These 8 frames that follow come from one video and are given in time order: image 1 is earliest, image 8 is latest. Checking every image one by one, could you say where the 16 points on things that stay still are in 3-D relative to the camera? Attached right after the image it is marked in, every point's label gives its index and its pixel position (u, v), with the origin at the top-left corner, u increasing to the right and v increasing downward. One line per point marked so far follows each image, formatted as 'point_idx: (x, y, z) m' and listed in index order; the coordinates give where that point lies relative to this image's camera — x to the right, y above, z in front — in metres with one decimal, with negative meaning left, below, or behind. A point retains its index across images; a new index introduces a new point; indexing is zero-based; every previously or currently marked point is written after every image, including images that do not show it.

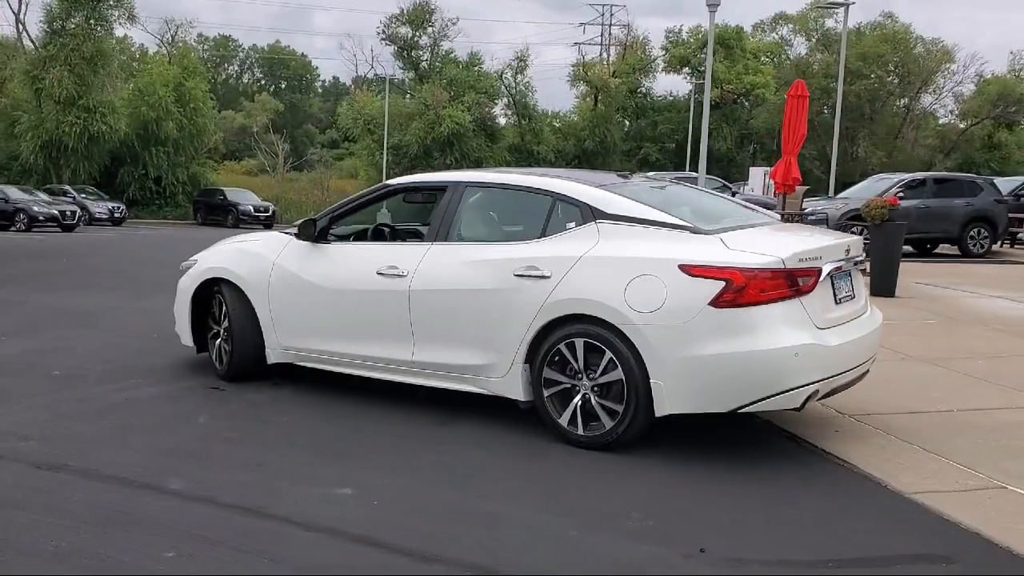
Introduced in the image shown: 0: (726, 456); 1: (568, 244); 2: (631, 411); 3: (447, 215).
0: (+1.2, -0.9, +5.3) m
1: (+0.3, +0.2, +5.4) m
2: (+0.6, -0.6, +5.1) m
3: (-0.4, +0.4, +6.0) m
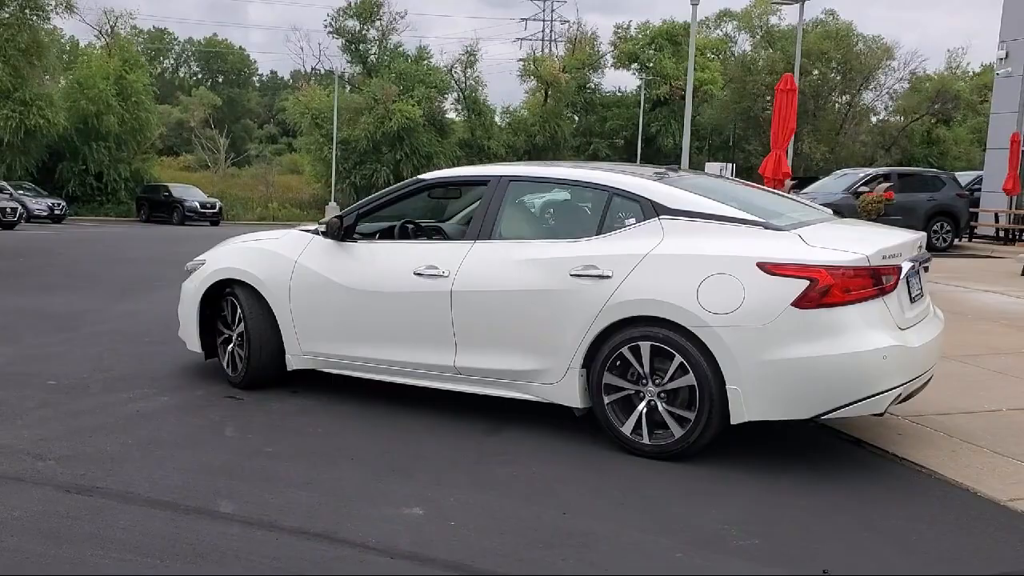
0: (+1.5, -0.9, +5.0) m
1: (+0.6, +0.2, +5.1) m
2: (+0.9, -0.6, +4.8) m
3: (-0.1, +0.4, +5.6) m
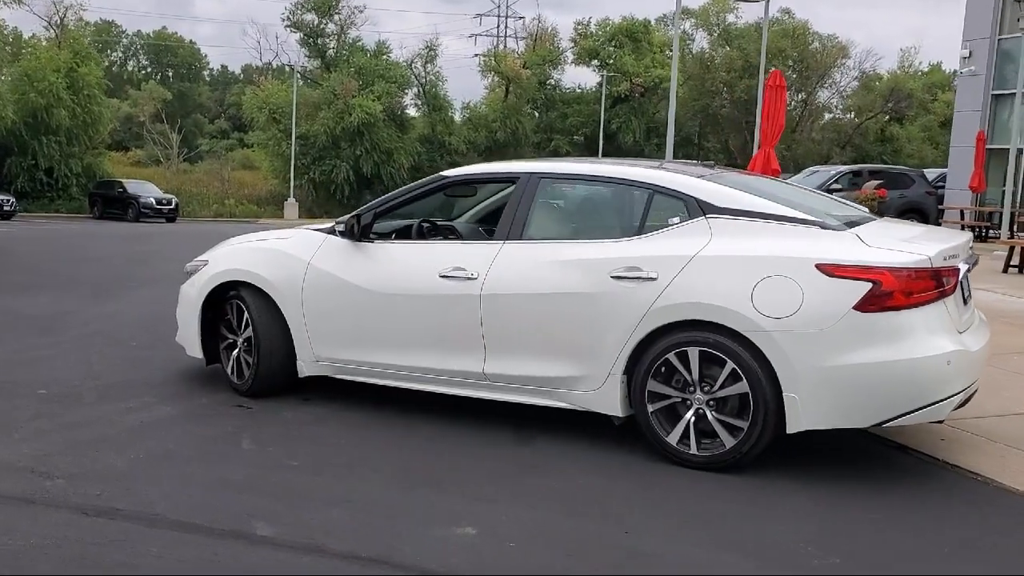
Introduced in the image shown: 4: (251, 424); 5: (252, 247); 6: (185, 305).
0: (+1.7, -0.9, +4.8) m
1: (+0.8, +0.2, +4.8) m
2: (+1.1, -0.6, +4.6) m
3: (0.0, +0.4, +5.4) m
4: (-1.4, -0.8, +5.5) m
5: (-1.6, +0.3, +6.1) m
6: (-2.1, -0.1, +6.4) m
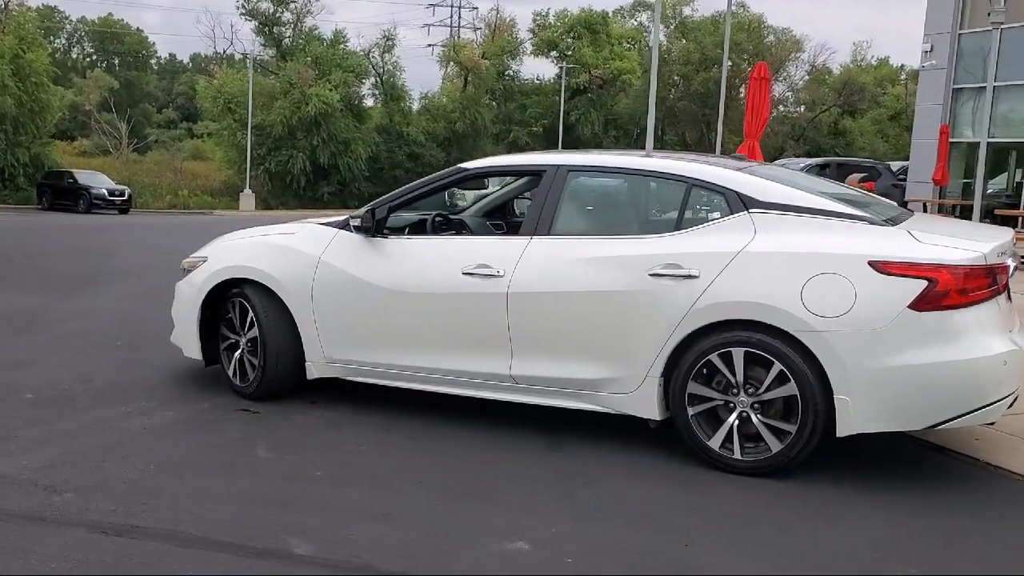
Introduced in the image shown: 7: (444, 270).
0: (+1.8, -0.9, +4.7) m
1: (+1.0, +0.2, +4.7) m
2: (+1.3, -0.6, +4.4) m
3: (+0.2, +0.4, +5.1) m
4: (-1.3, -0.7, +5.2) m
5: (-1.5, +0.3, +5.8) m
6: (-2.0, -0.1, +6.0) m
7: (-0.4, +0.1, +5.2) m
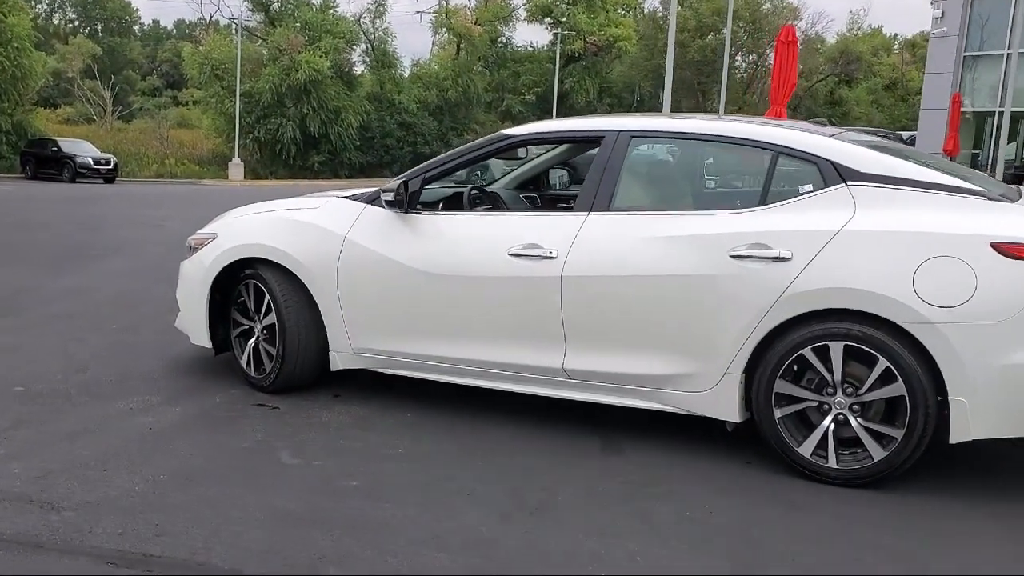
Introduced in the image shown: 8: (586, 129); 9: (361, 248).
0: (+2.1, -0.8, +4.2) m
1: (+1.2, +0.3, +4.1) m
2: (+1.6, -0.6, +3.9) m
3: (+0.4, +0.5, +4.5) m
4: (-1.0, -0.7, +4.6) m
5: (-1.3, +0.4, +5.2) m
6: (-1.8, 0.0, +5.4) m
7: (-0.1, +0.2, +4.6) m
8: (+0.3, +0.7, +4.7) m
9: (-0.7, +0.2, +4.9) m
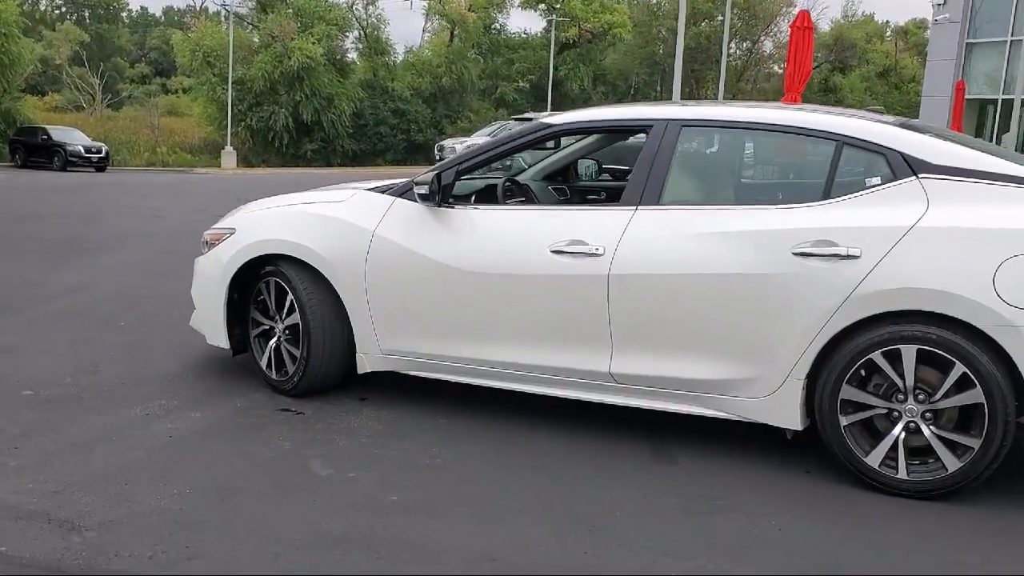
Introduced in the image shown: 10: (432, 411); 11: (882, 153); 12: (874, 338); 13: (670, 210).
0: (+2.3, -0.8, +3.9) m
1: (+1.4, +0.3, +3.8) m
2: (+1.8, -0.6, +3.6) m
3: (+0.6, +0.5, +4.3) m
4: (-0.9, -0.7, +4.4) m
5: (-1.1, +0.4, +4.9) m
6: (-1.6, 0.0, +5.2) m
7: (+0.1, +0.2, +4.3) m
8: (+0.5, +0.8, +4.4) m
9: (-0.6, +0.2, +4.6) m
10: (-0.4, -0.6, +4.7) m
11: (+1.4, +0.5, +3.9) m
12: (+1.4, -0.2, +3.8) m
13: (+0.7, +0.3, +4.2) m
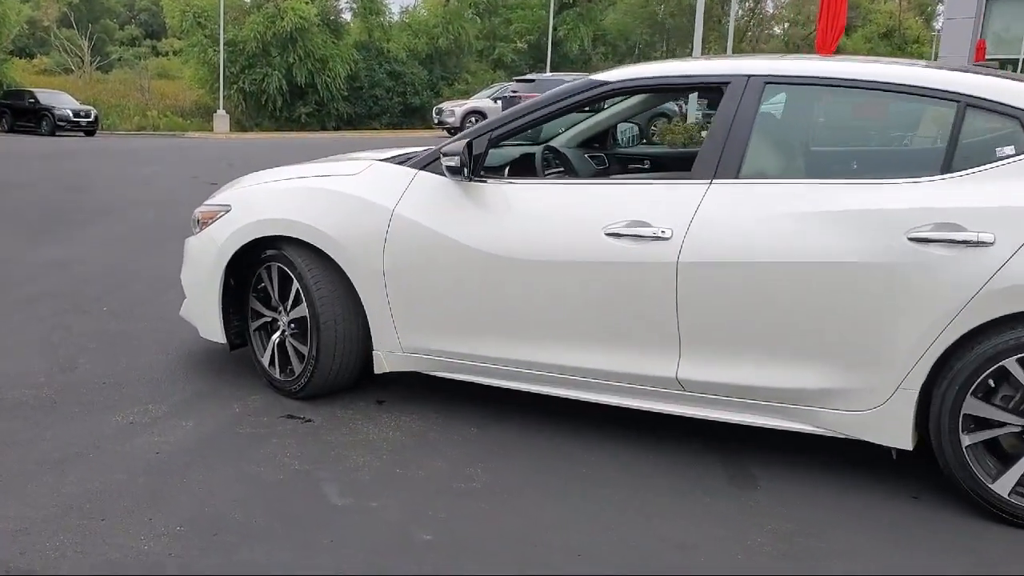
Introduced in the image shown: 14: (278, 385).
0: (+2.5, -0.8, +3.3) m
1: (+1.6, +0.3, +3.1) m
2: (+1.9, -0.6, +3.0) m
3: (+0.8, +0.6, +3.6) m
4: (-0.7, -0.6, +3.7) m
5: (-0.9, +0.4, +4.3) m
6: (-1.4, +0.1, +4.5) m
7: (+0.3, +0.2, +3.7) m
8: (+0.7, +0.8, +3.7) m
9: (-0.4, +0.3, +4.0) m
10: (-0.2, -0.5, +4.0) m
11: (+1.6, +0.6, +3.2) m
12: (+1.5, -0.2, +3.1) m
13: (+0.8, +0.4, +3.5) m
14: (-1.0, -0.4, +4.4) m
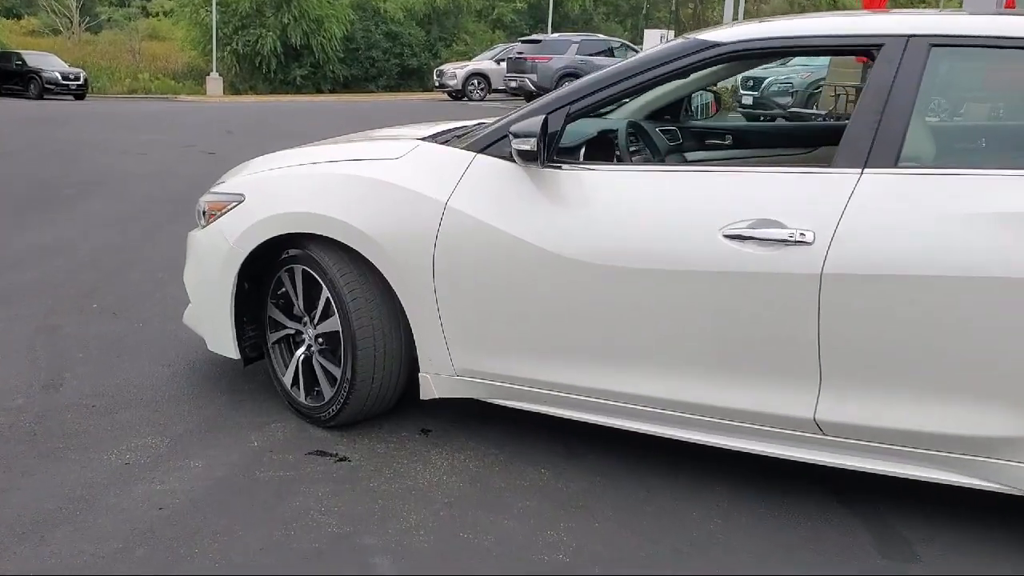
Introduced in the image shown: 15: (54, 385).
0: (+2.7, -0.9, +2.6) m
1: (+1.8, +0.3, +2.4) m
2: (+2.2, -0.6, +2.3) m
3: (+1.1, +0.5, +2.8) m
4: (-0.4, -0.7, +3.0) m
5: (-0.6, +0.4, +3.5) m
6: (-1.2, +0.1, +3.7) m
7: (+0.5, +0.2, +2.9) m
8: (+1.0, +0.7, +2.9) m
9: (-0.1, +0.2, +3.2) m
10: (+0.1, -0.6, +3.3) m
11: (+1.9, +0.5, +2.5) m
12: (+1.8, -0.2, +2.4) m
13: (+1.1, +0.3, +2.7) m
14: (-0.8, -0.4, +3.6) m
15: (-1.9, -0.4, +4.0) m
